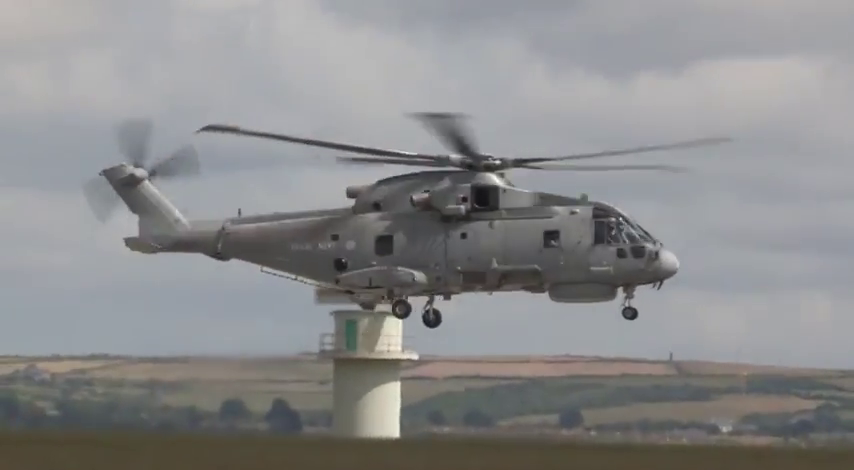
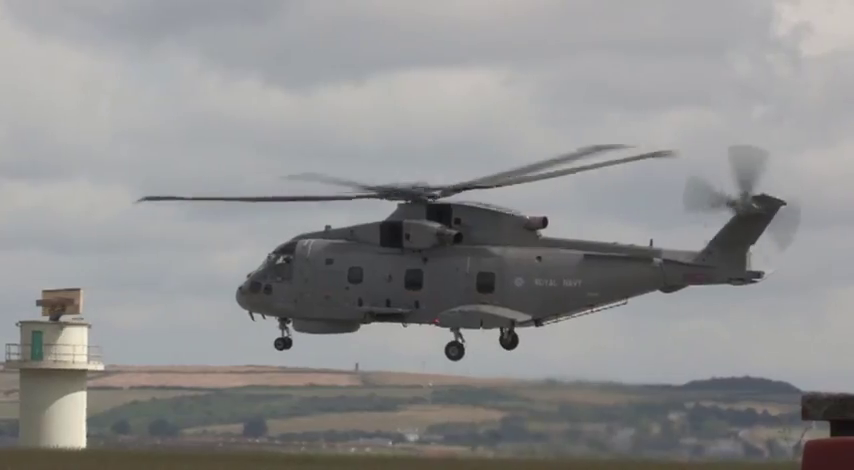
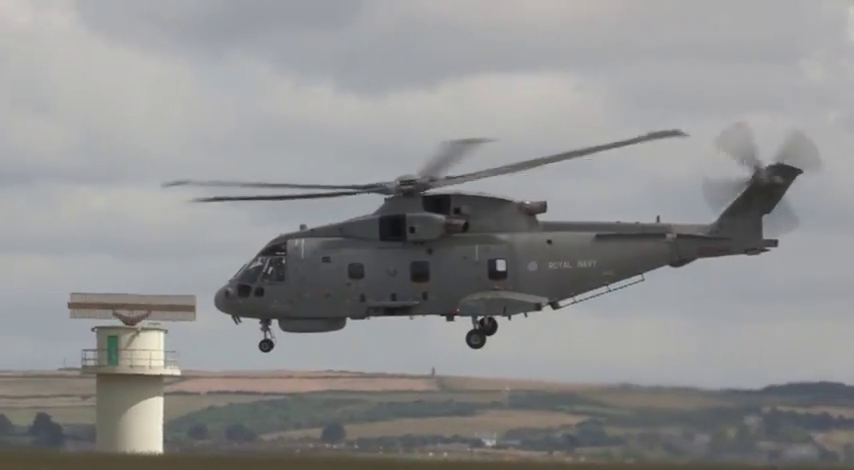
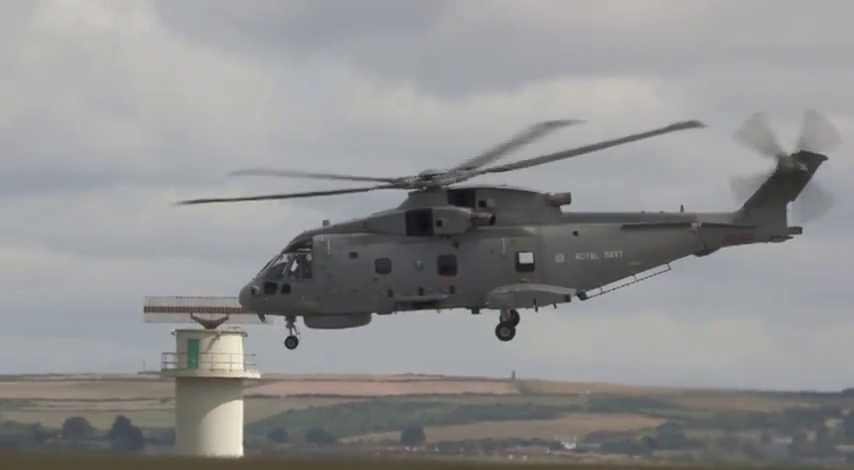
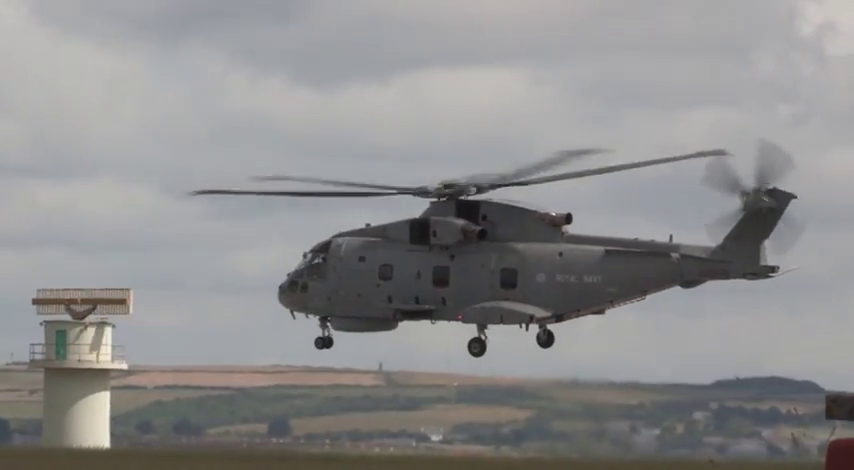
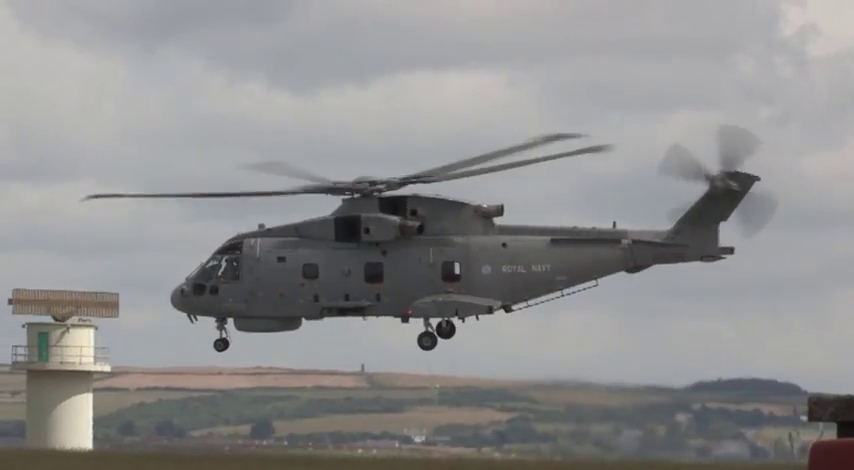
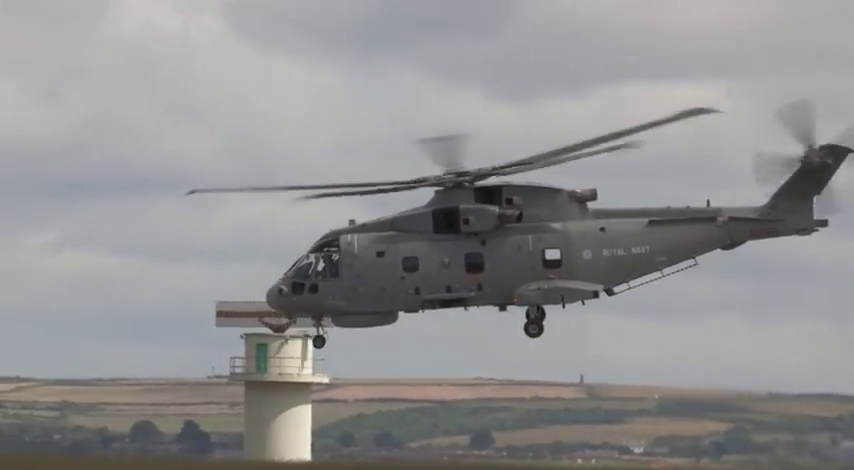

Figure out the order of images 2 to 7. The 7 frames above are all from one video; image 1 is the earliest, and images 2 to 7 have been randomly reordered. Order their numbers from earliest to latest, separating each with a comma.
5, 2, 6, 3, 4, 7
